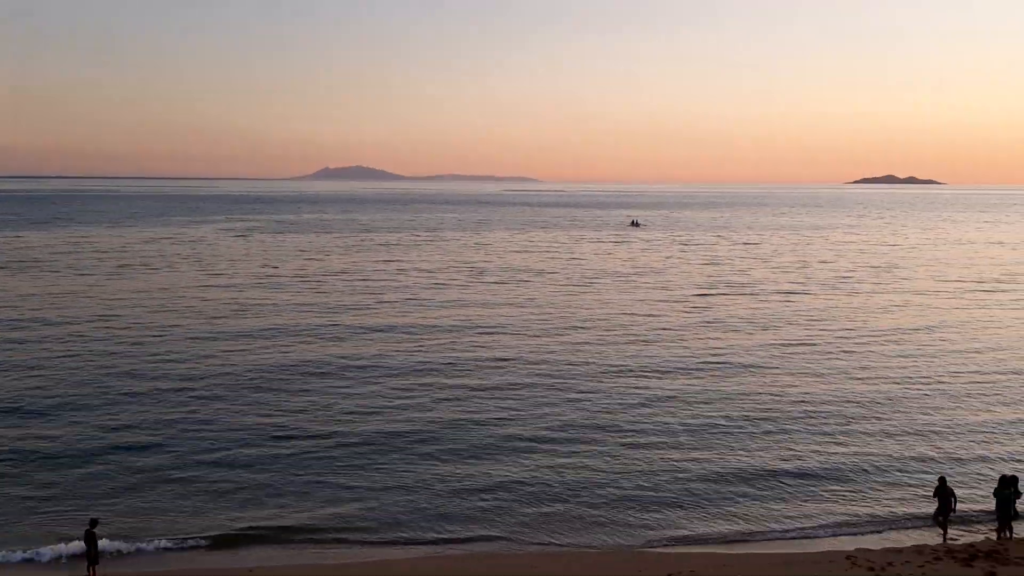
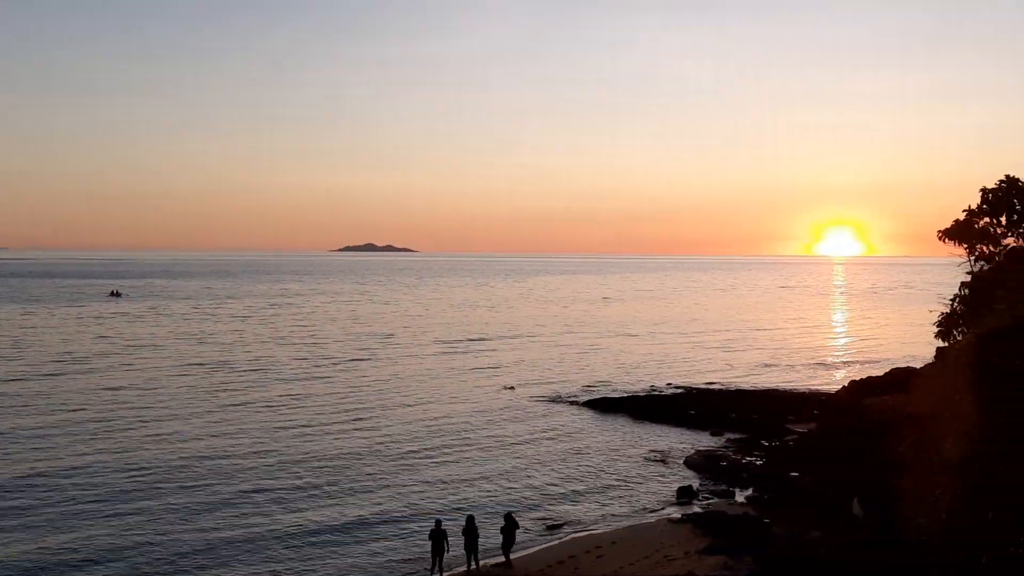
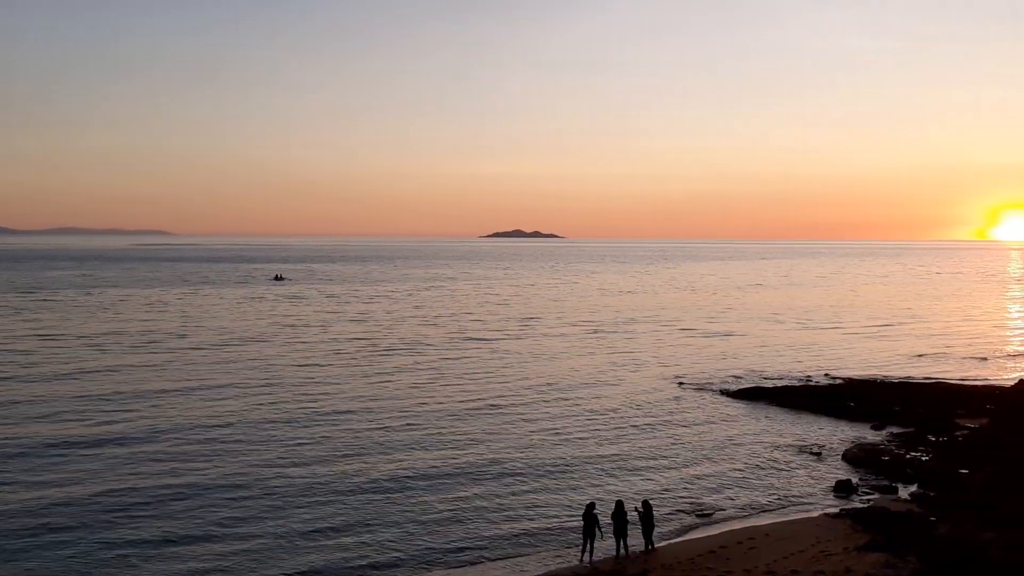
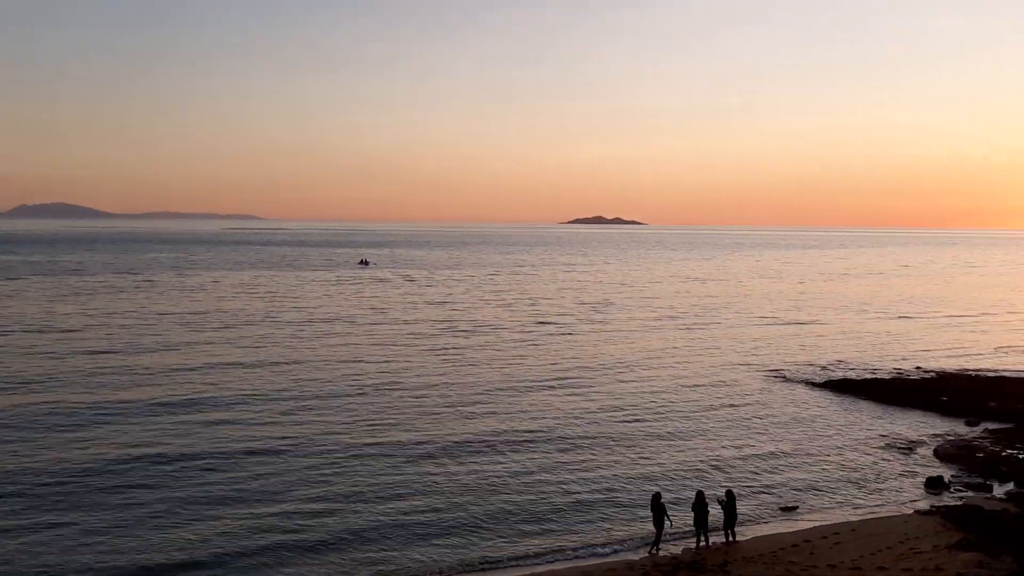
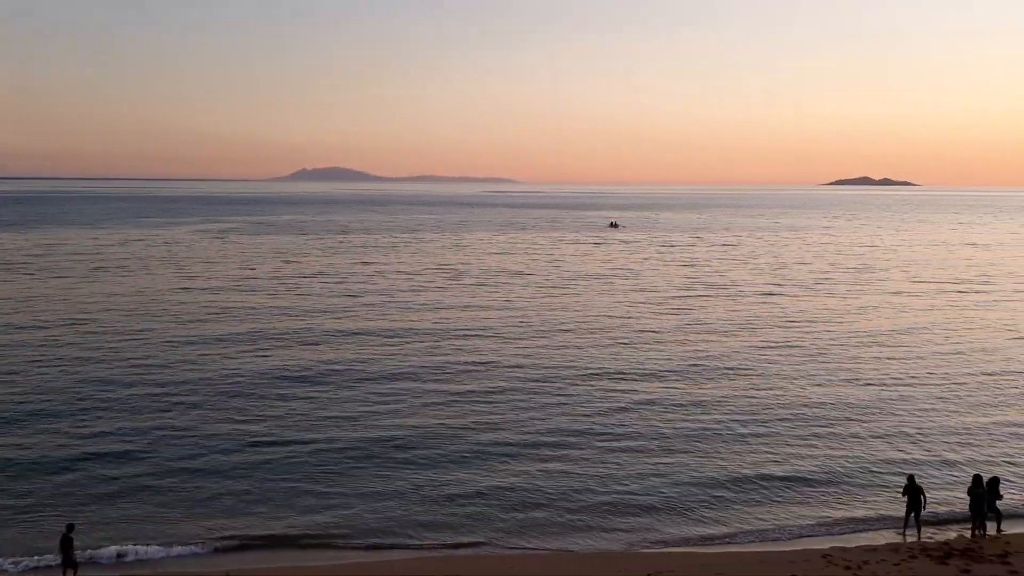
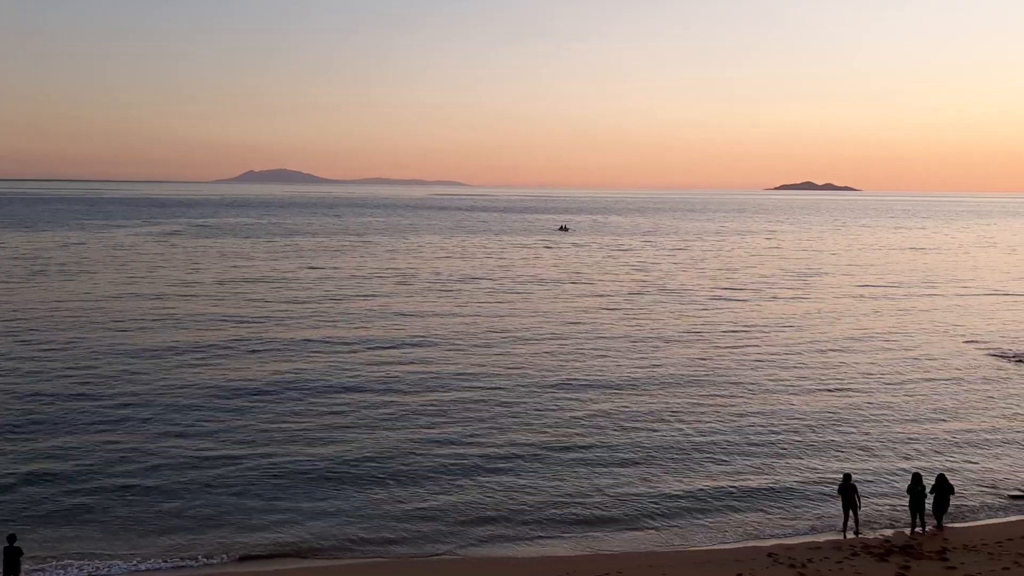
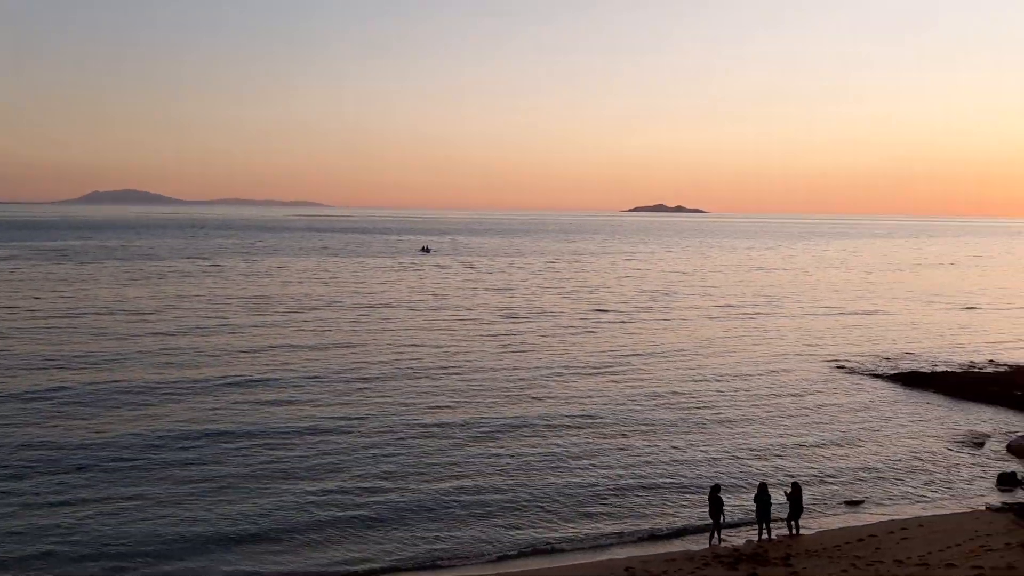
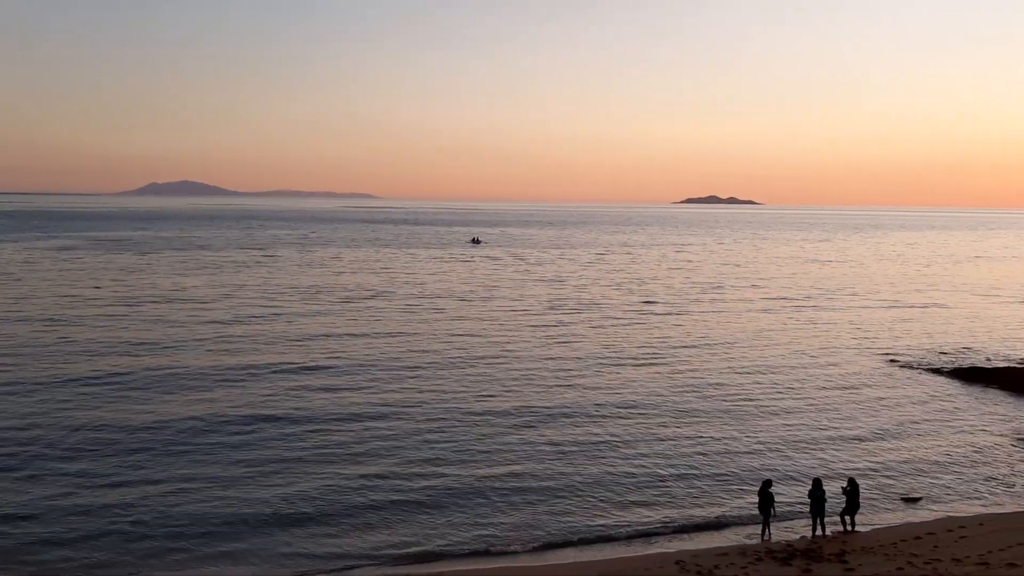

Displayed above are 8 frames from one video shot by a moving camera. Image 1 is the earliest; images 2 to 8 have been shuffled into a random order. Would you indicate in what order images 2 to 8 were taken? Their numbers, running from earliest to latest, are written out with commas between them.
5, 6, 8, 7, 4, 3, 2
